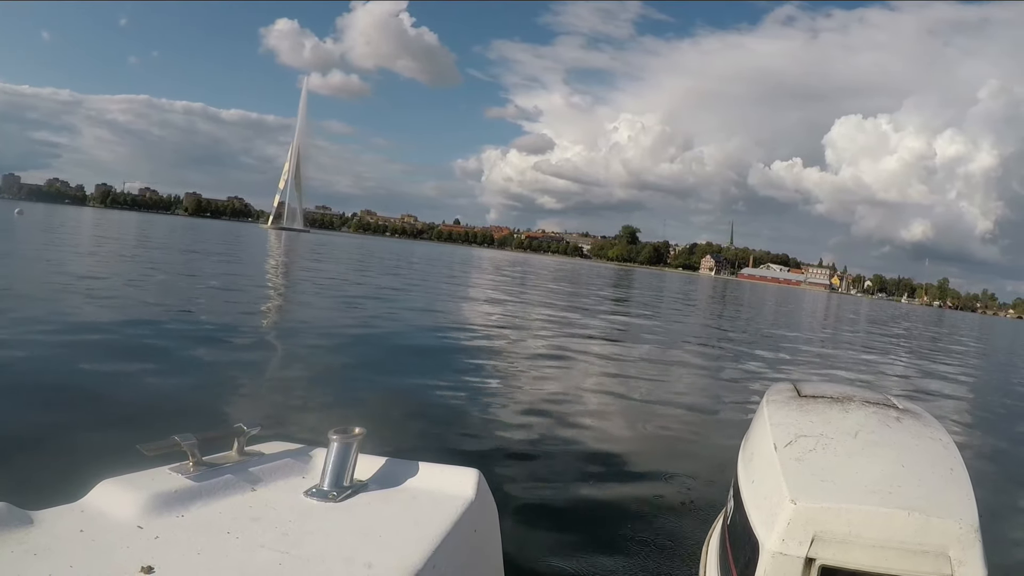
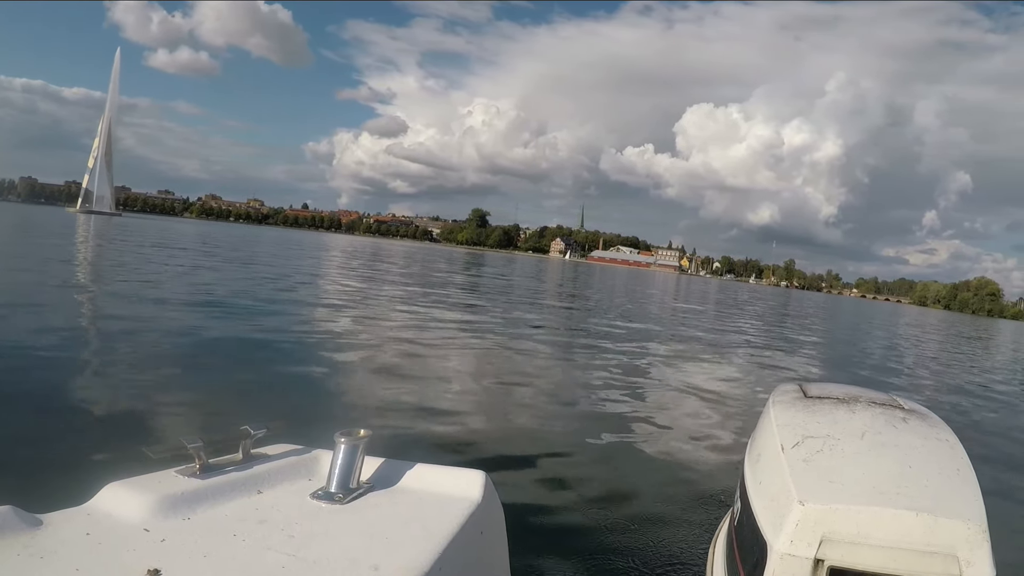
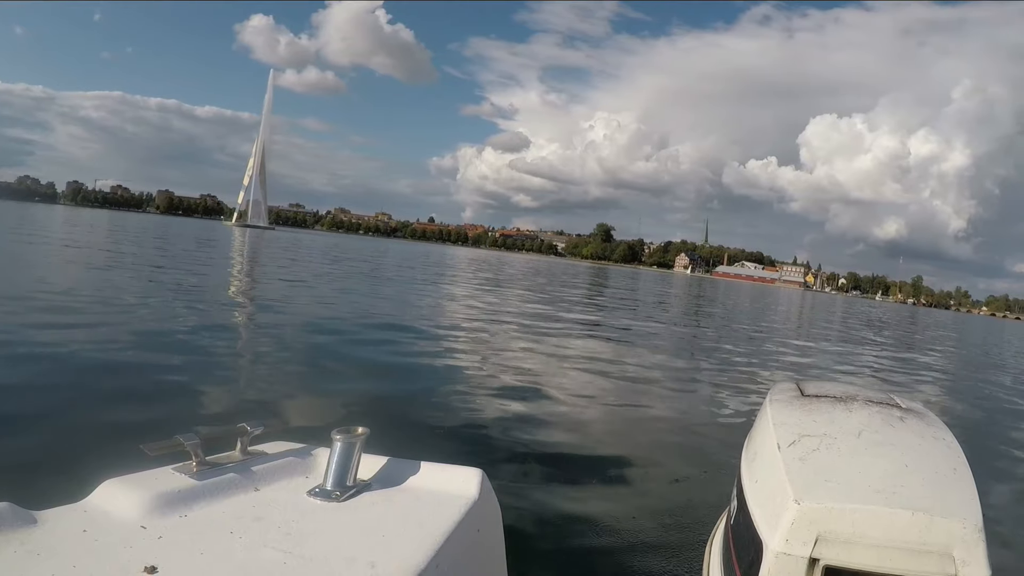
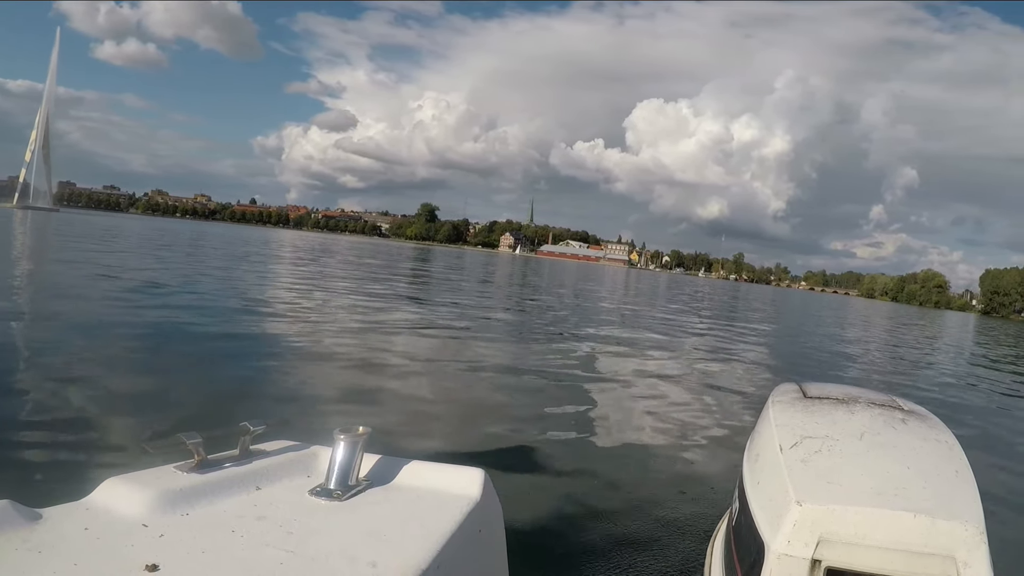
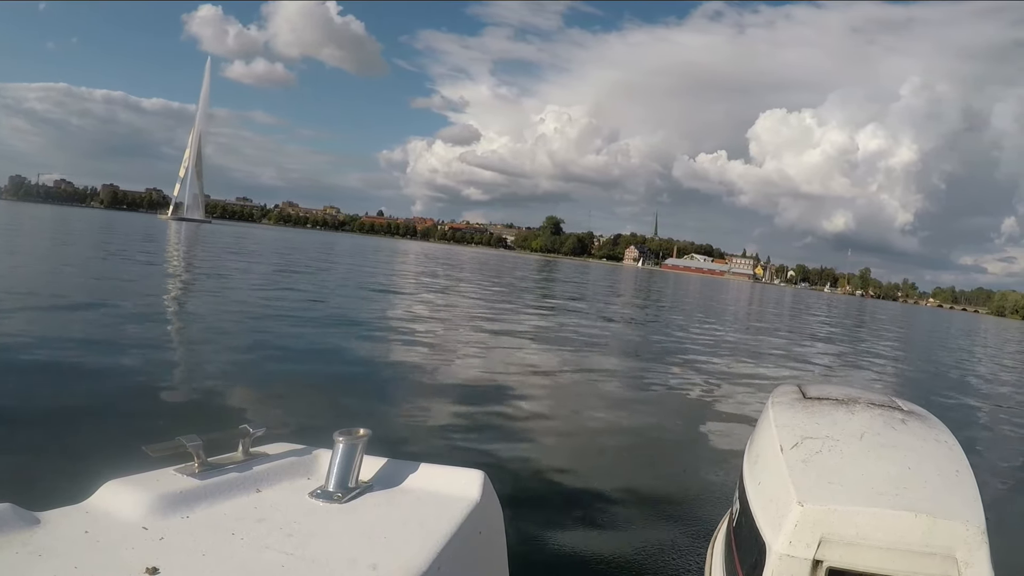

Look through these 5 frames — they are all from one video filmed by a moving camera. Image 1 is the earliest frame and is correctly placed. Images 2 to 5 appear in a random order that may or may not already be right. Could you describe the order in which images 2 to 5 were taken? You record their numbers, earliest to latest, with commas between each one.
3, 5, 2, 4
